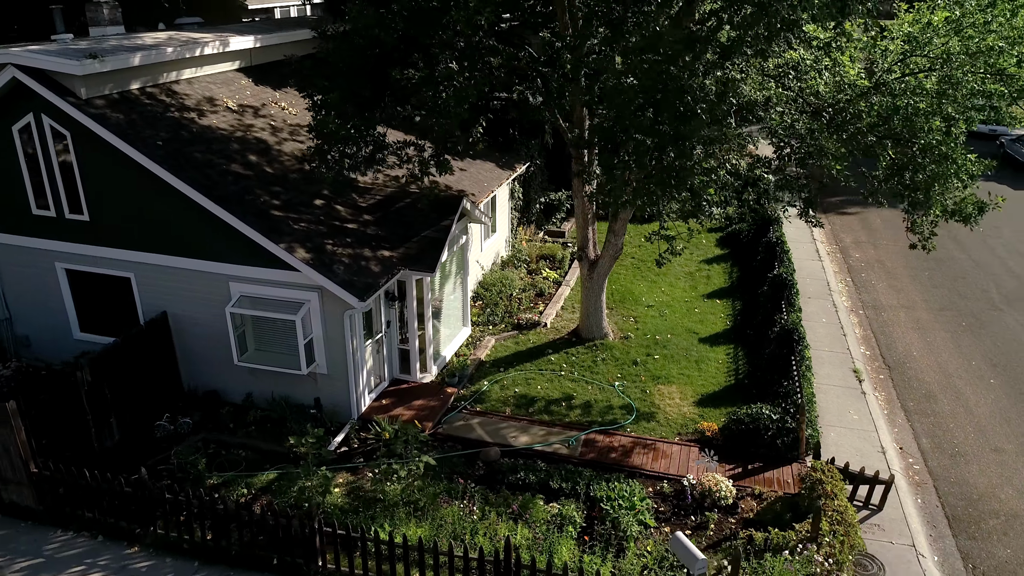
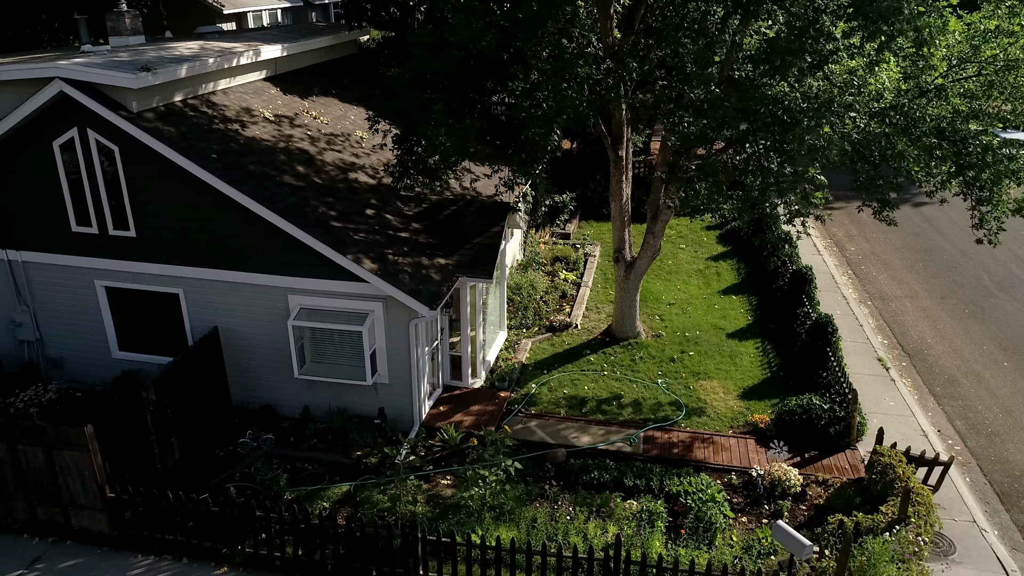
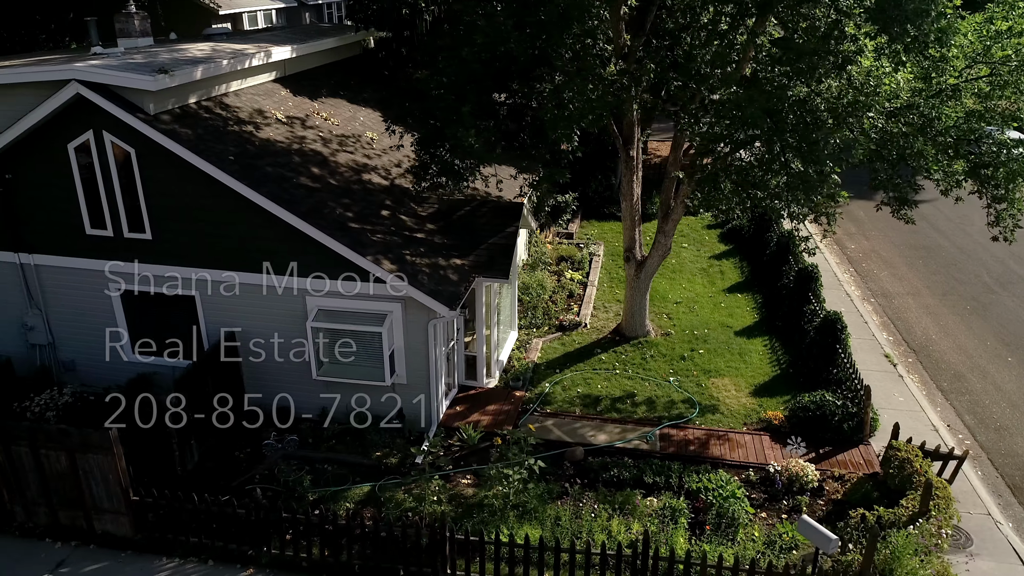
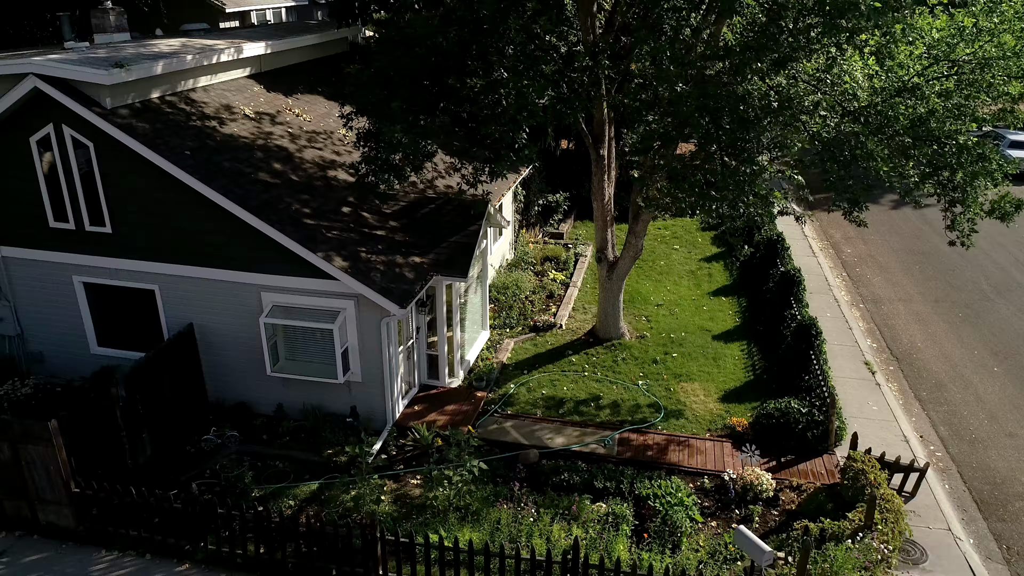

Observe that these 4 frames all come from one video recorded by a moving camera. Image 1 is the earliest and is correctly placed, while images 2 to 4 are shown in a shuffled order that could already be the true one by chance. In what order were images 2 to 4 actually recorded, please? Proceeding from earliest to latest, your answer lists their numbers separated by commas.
4, 2, 3
